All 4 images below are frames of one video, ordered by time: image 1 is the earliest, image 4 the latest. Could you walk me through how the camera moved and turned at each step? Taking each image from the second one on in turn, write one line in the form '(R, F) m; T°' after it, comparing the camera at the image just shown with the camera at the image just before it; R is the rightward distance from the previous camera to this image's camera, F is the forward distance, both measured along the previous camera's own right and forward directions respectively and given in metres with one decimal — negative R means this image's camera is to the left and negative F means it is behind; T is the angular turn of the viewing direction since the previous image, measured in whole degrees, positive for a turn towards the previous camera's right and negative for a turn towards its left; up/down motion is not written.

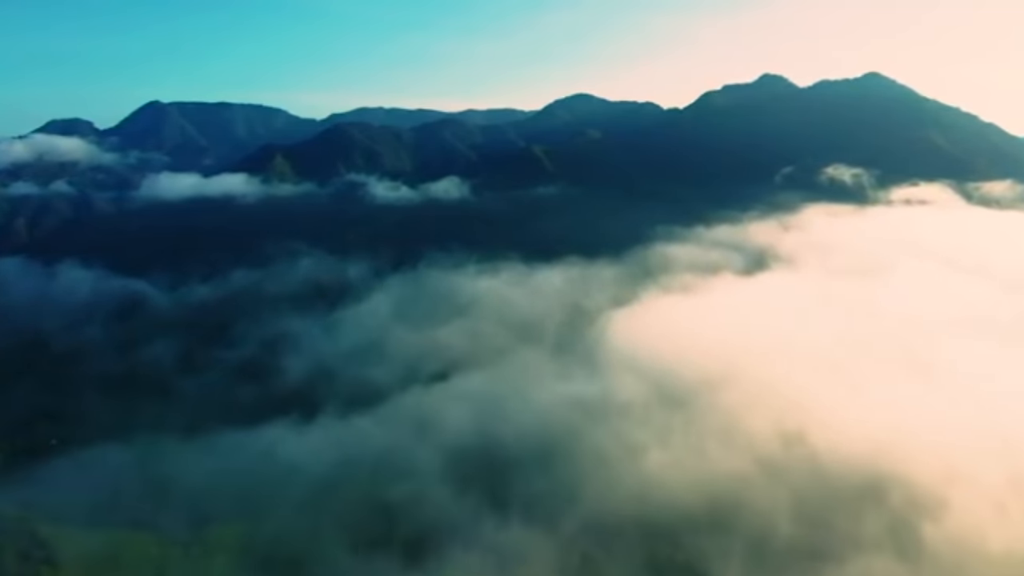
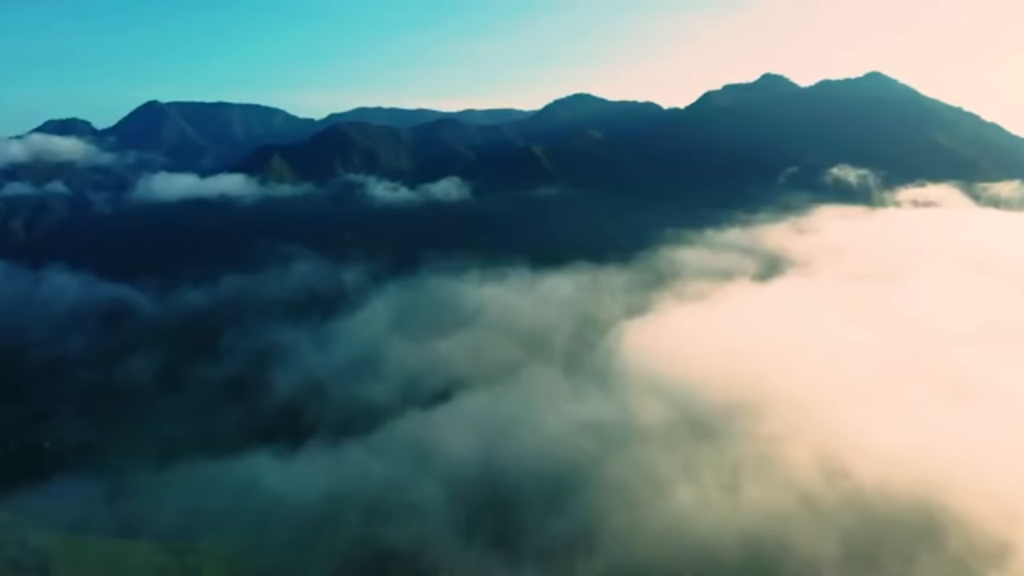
(-0.7, +4.8) m; 0°
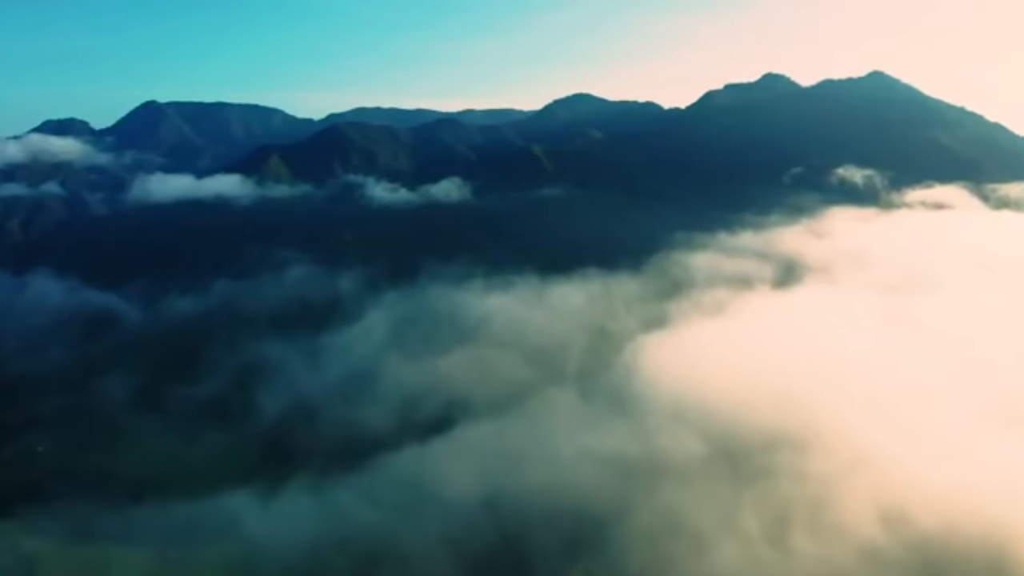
(-0.8, +5.6) m; 0°
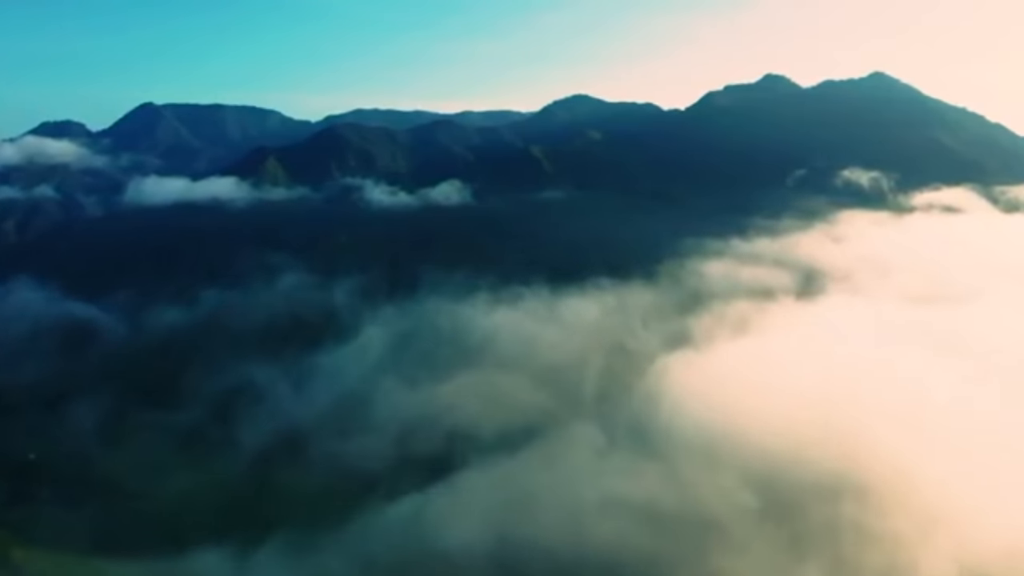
(-1.0, +5.6) m; 0°
